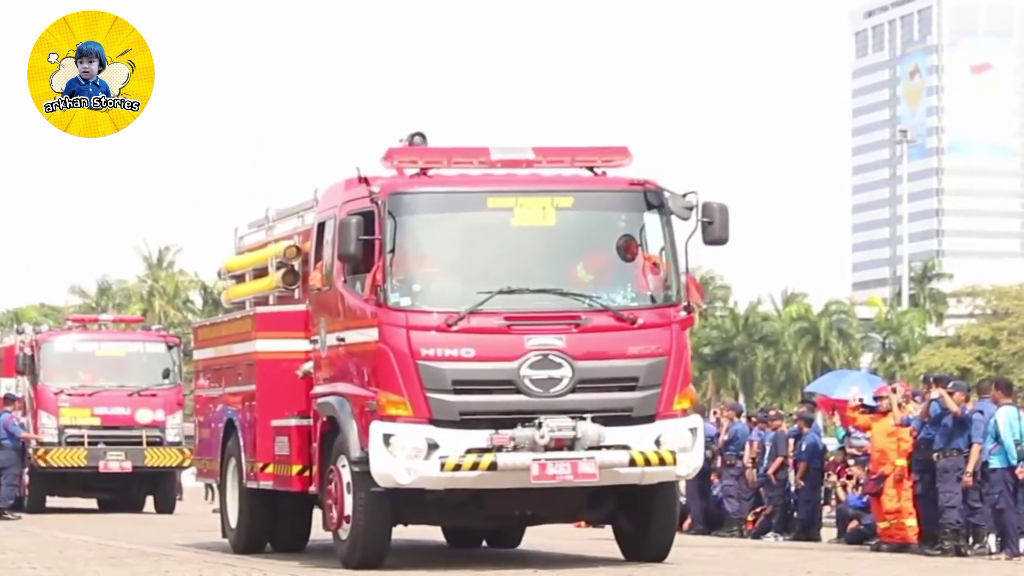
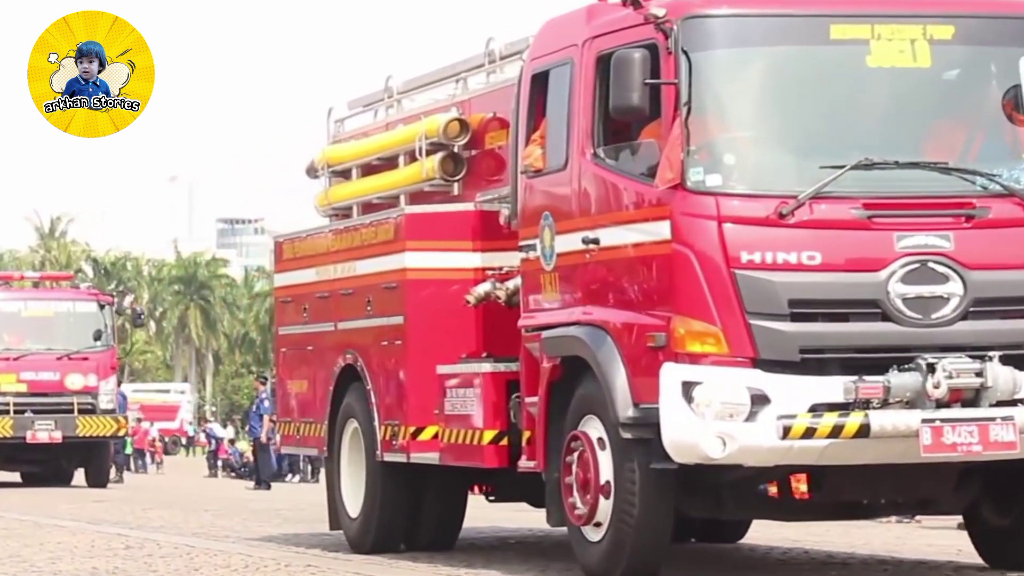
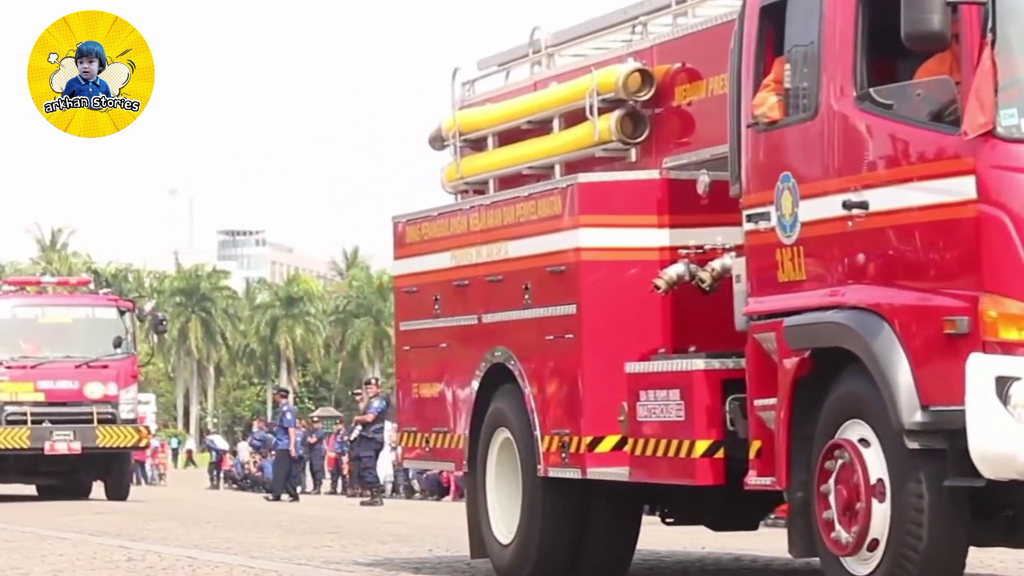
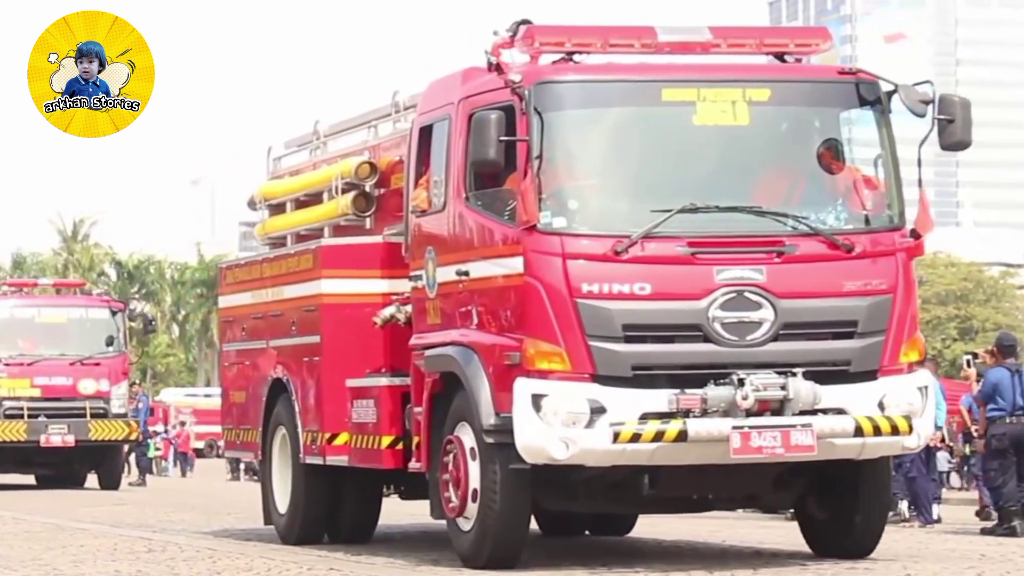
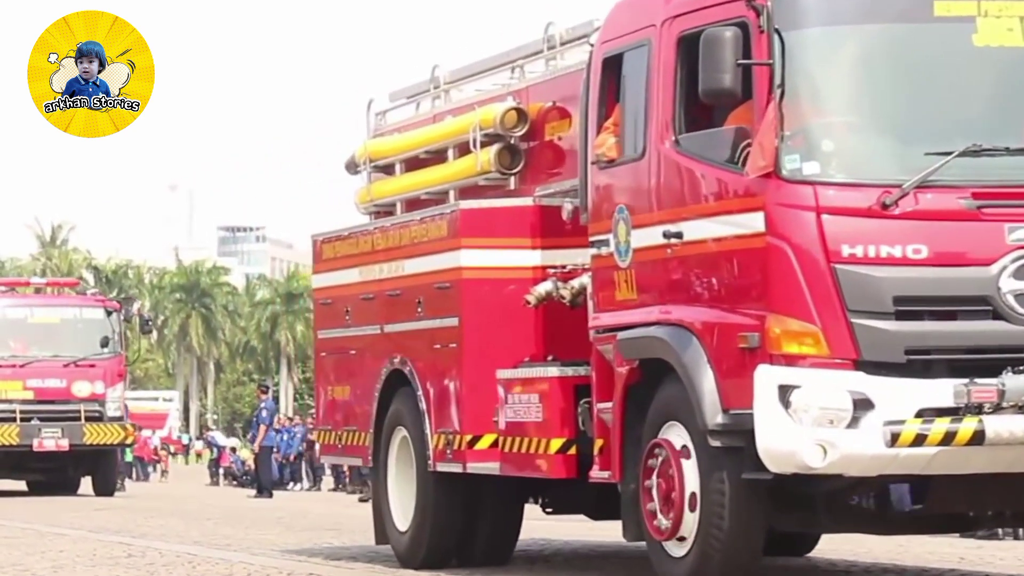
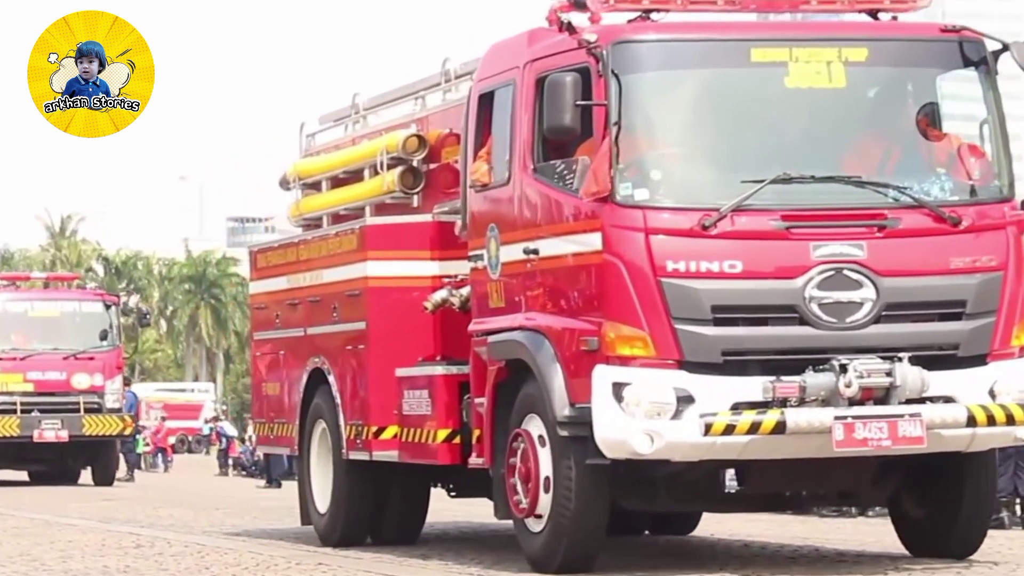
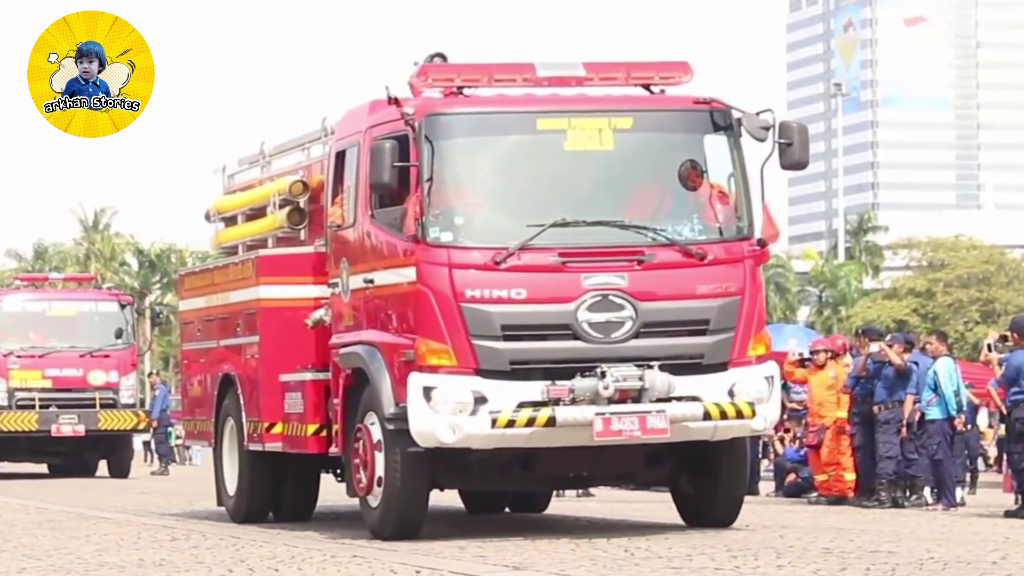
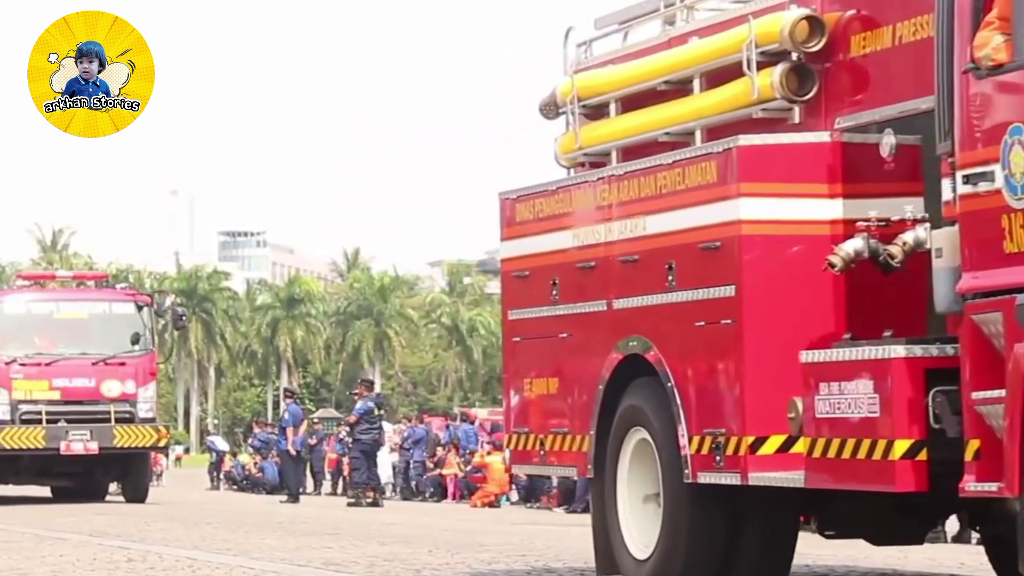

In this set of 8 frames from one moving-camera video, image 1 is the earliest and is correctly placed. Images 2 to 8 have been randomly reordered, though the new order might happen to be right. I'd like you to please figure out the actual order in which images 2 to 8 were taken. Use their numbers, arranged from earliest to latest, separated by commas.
7, 4, 6, 2, 5, 3, 8
